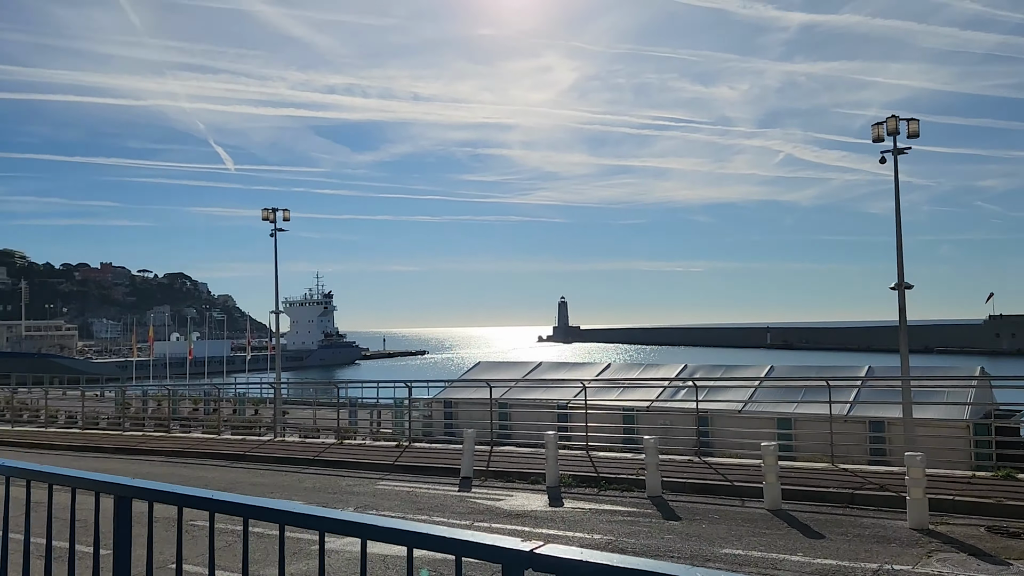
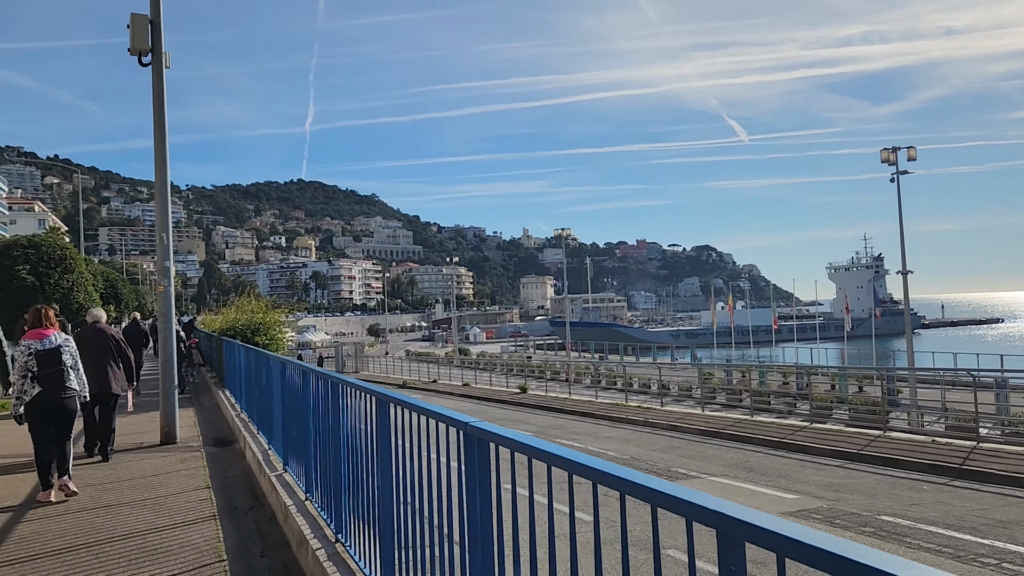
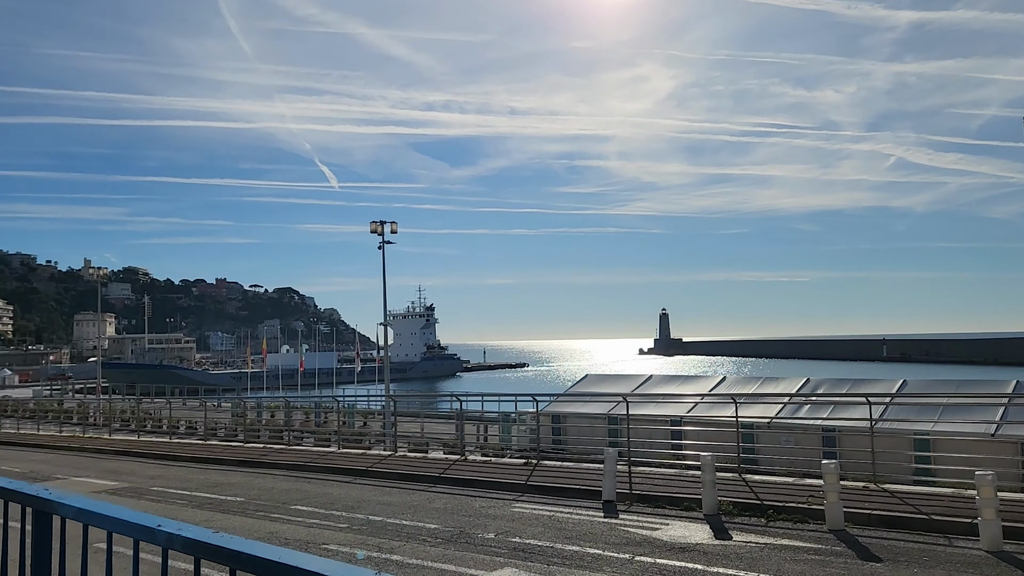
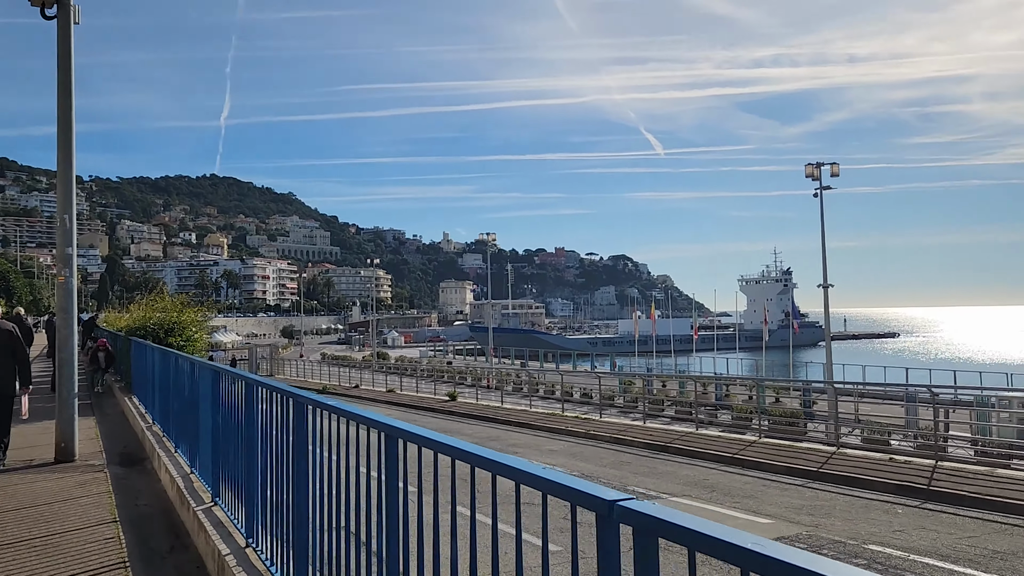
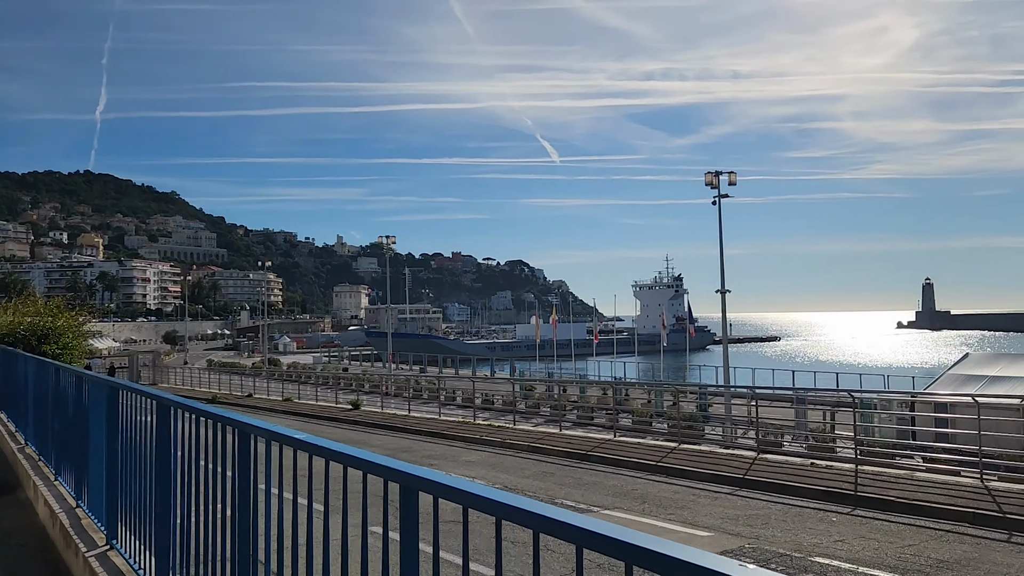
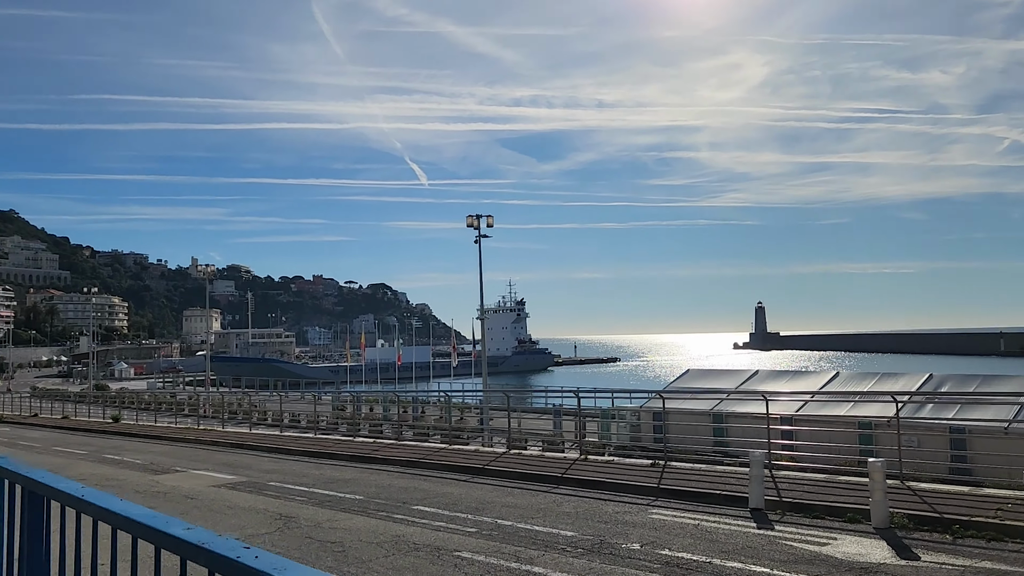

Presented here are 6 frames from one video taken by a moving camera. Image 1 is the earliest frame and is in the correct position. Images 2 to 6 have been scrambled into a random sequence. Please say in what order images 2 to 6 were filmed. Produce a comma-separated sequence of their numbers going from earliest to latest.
3, 6, 2, 4, 5
